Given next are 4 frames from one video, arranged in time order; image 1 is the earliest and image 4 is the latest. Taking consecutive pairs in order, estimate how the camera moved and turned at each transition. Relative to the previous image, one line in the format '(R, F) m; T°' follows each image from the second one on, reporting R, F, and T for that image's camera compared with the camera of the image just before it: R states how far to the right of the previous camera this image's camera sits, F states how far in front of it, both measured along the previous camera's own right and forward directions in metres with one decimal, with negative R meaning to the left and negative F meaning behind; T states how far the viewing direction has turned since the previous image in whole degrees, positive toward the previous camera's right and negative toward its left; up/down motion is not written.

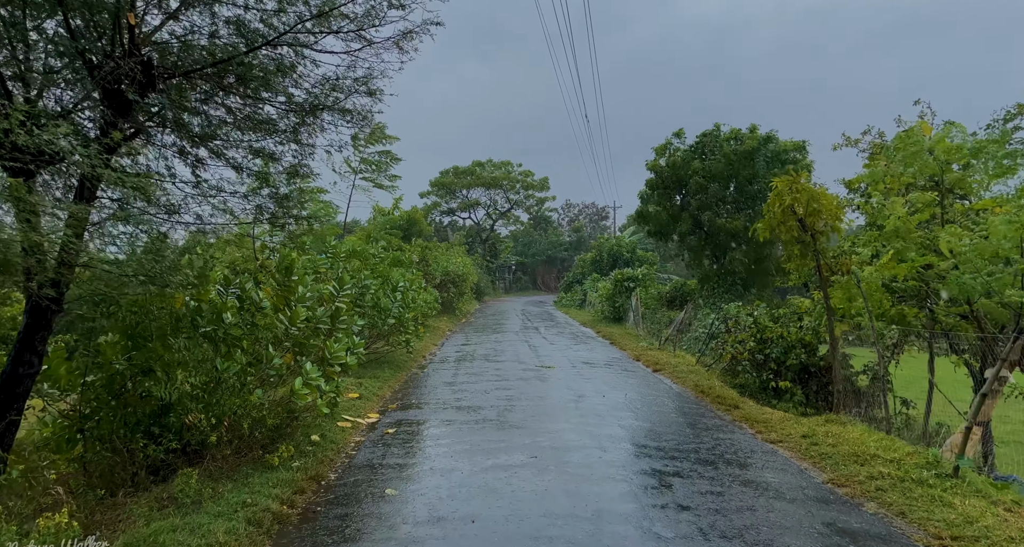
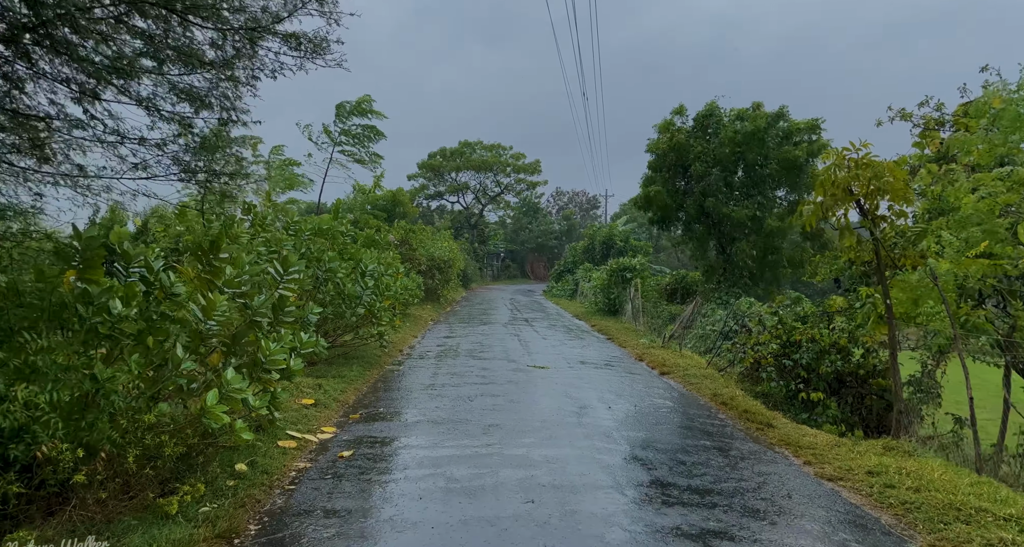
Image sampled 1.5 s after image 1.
(0.0, +1.4) m; +1°
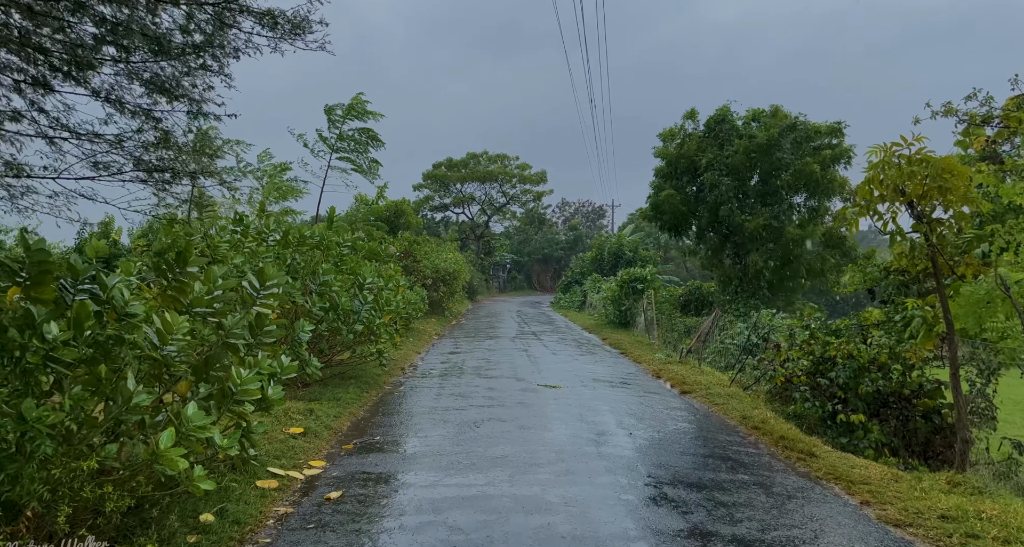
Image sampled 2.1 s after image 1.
(0.0, +0.6) m; 0°
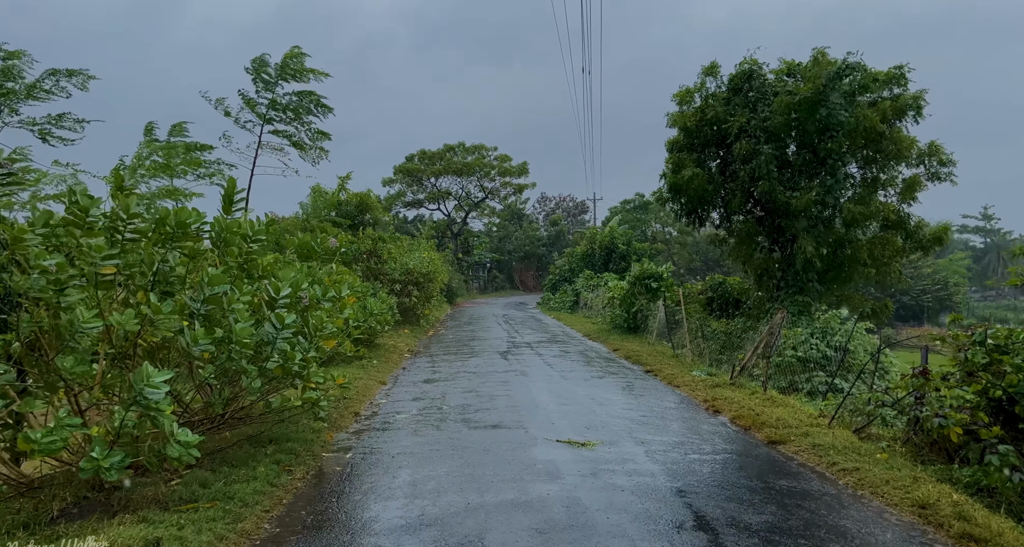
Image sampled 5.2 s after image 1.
(-0.2, +3.1) m; +2°
